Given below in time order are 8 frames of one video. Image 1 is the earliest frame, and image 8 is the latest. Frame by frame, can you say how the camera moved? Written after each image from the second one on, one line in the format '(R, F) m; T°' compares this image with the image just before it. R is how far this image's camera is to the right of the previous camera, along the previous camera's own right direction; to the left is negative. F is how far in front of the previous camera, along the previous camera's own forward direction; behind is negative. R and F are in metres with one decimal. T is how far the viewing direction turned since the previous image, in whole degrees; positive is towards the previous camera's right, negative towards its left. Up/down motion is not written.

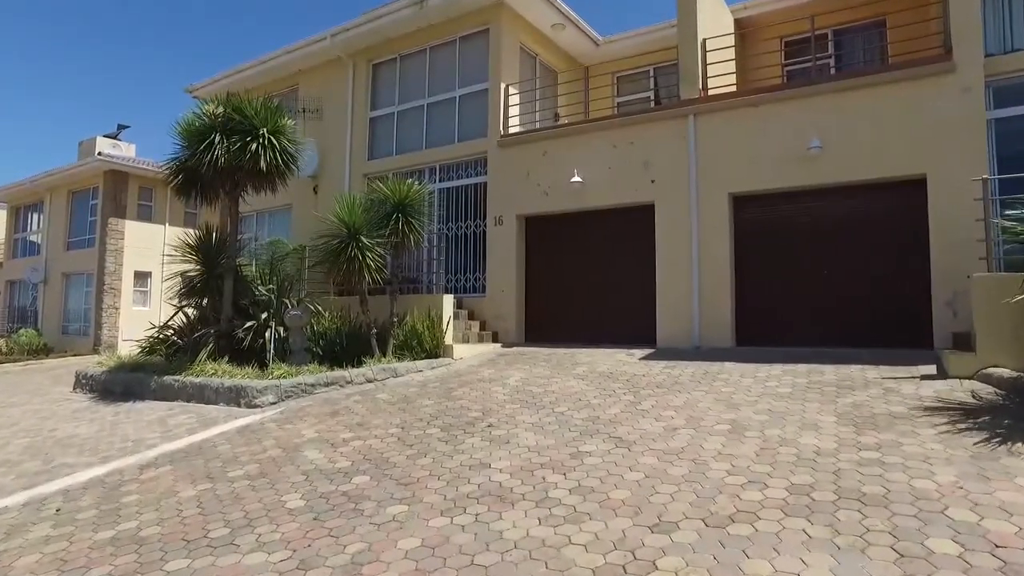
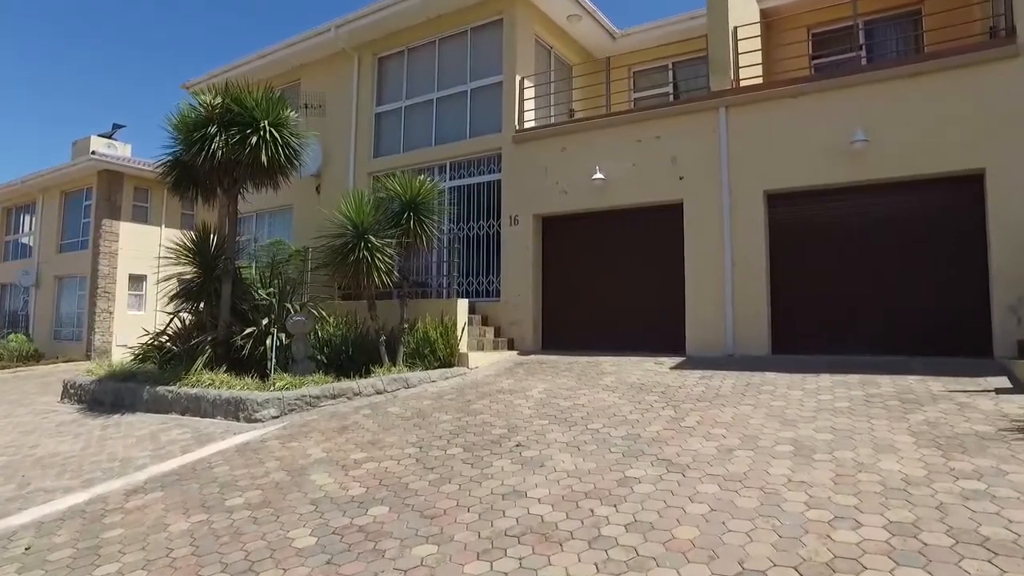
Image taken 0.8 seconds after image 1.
(-0.4, +0.7) m; 0°
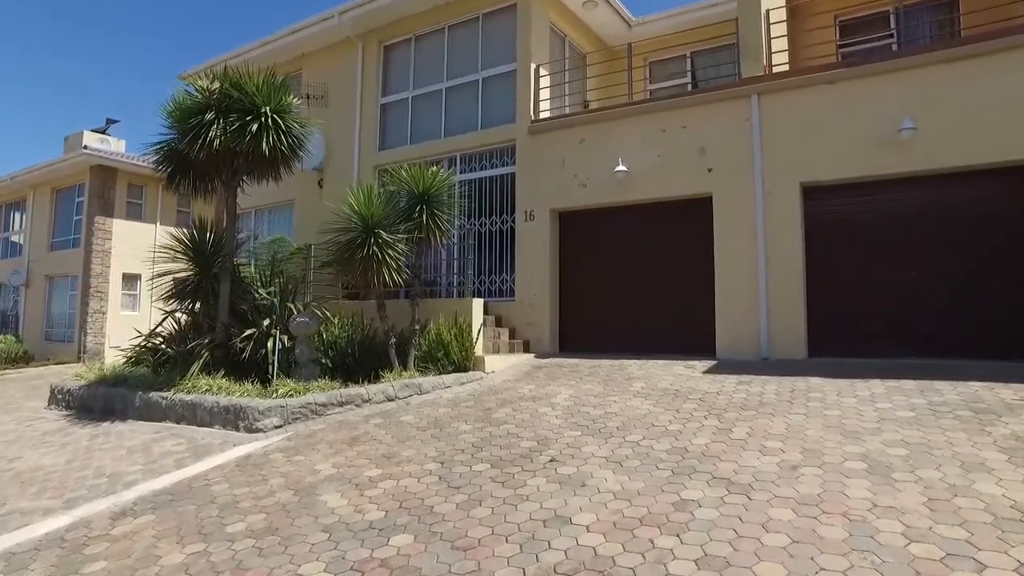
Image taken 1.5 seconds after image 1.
(-0.3, +0.7) m; 0°
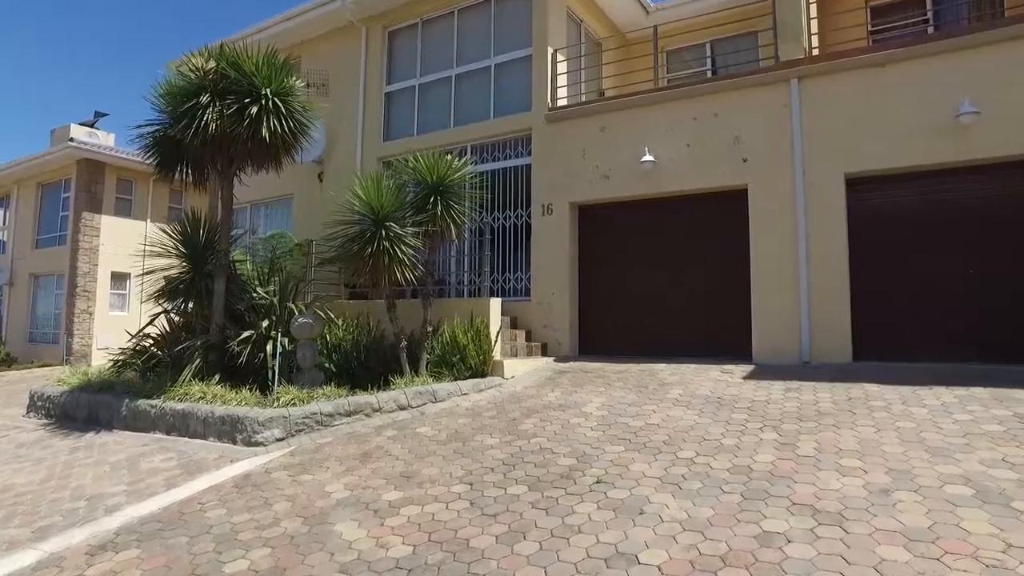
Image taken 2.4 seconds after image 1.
(-0.4, +0.7) m; +1°
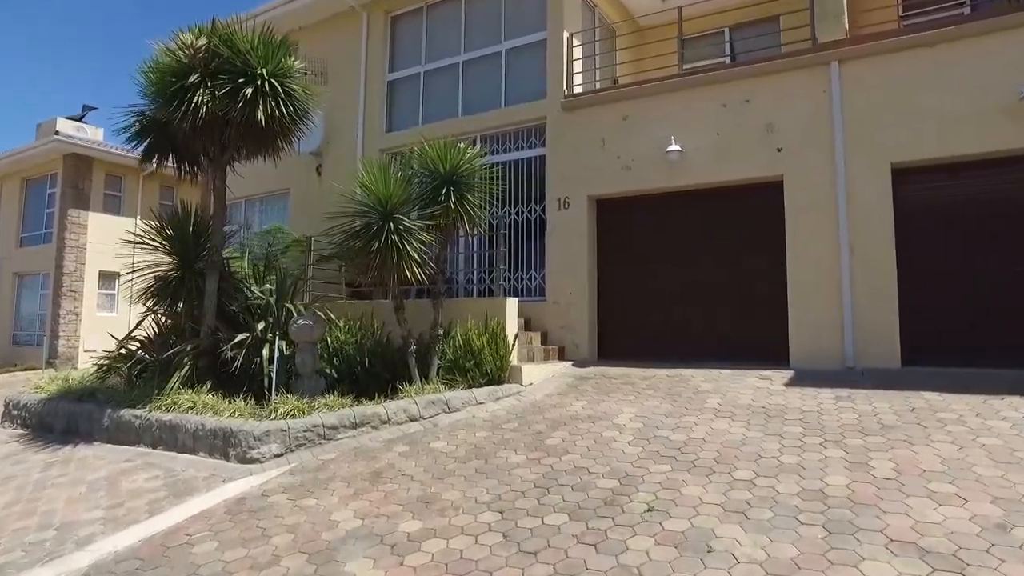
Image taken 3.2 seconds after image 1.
(-0.3, +0.7) m; 0°
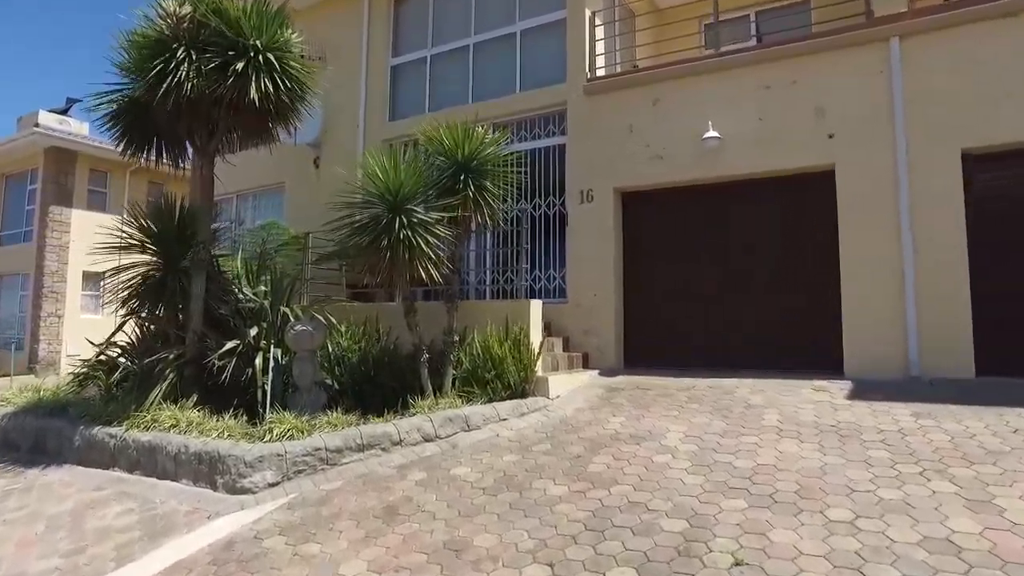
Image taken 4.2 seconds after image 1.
(-0.4, +0.9) m; +1°
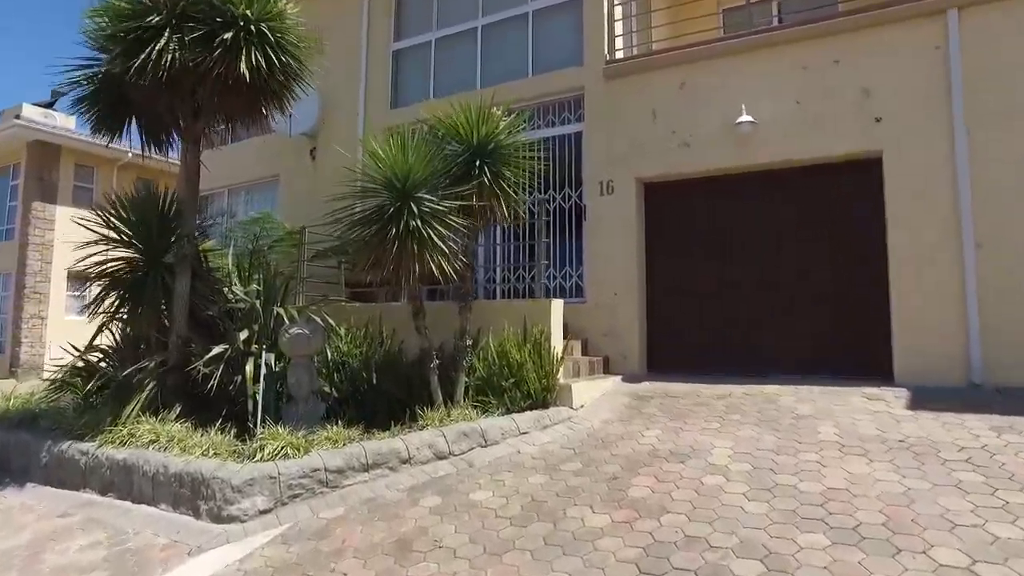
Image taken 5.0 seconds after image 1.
(-0.3, +0.7) m; 0°
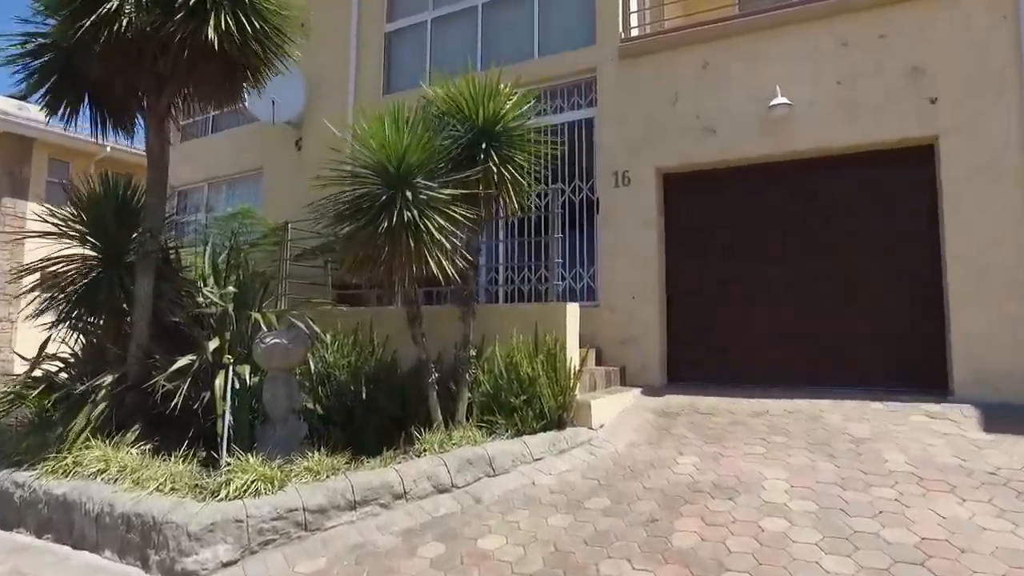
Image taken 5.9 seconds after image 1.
(-0.2, +0.8) m; +1°
